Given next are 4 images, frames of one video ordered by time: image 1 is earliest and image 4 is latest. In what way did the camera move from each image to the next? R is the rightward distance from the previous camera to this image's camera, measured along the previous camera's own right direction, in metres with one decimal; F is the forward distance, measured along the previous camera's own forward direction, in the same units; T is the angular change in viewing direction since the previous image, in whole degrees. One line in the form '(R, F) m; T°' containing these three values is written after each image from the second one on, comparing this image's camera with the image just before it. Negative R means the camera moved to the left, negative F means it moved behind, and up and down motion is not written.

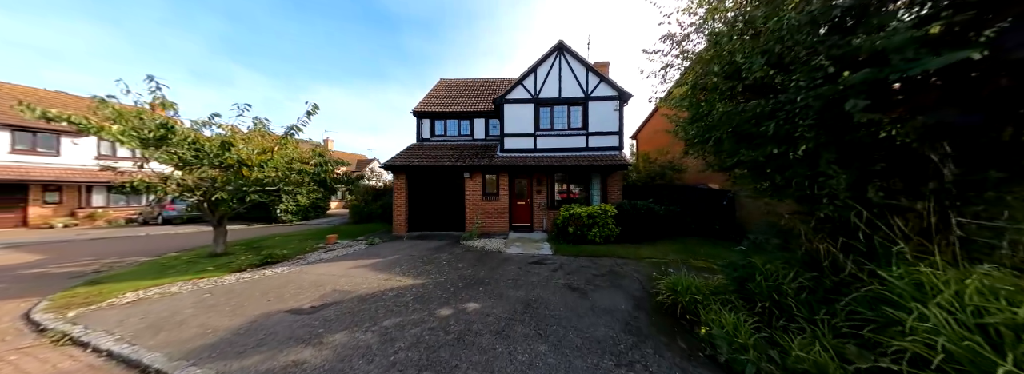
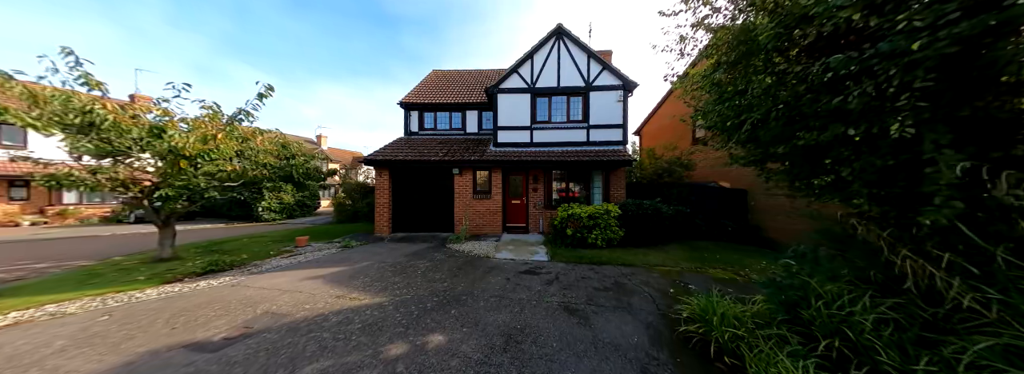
(+0.2, +0.8) m; 0°
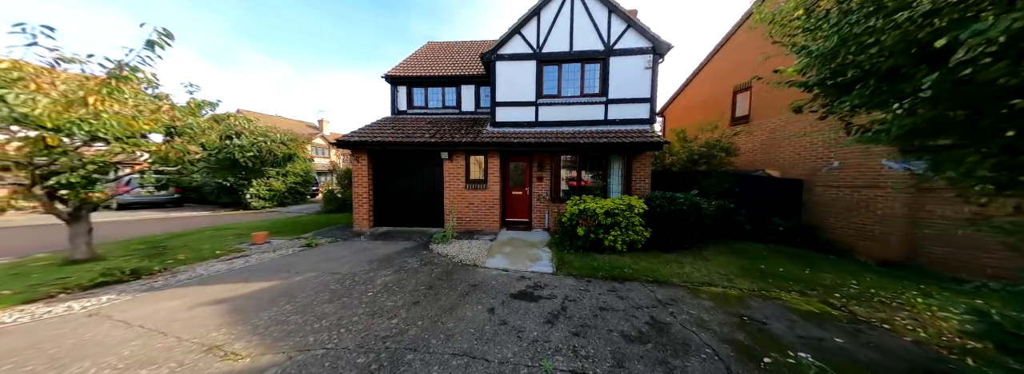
(+0.3, +1.5) m; -2°
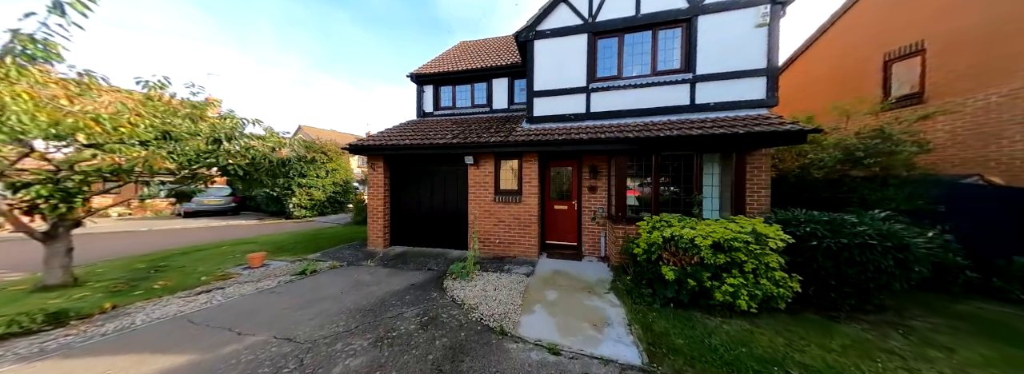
(-0.2, +1.8) m; -9°
